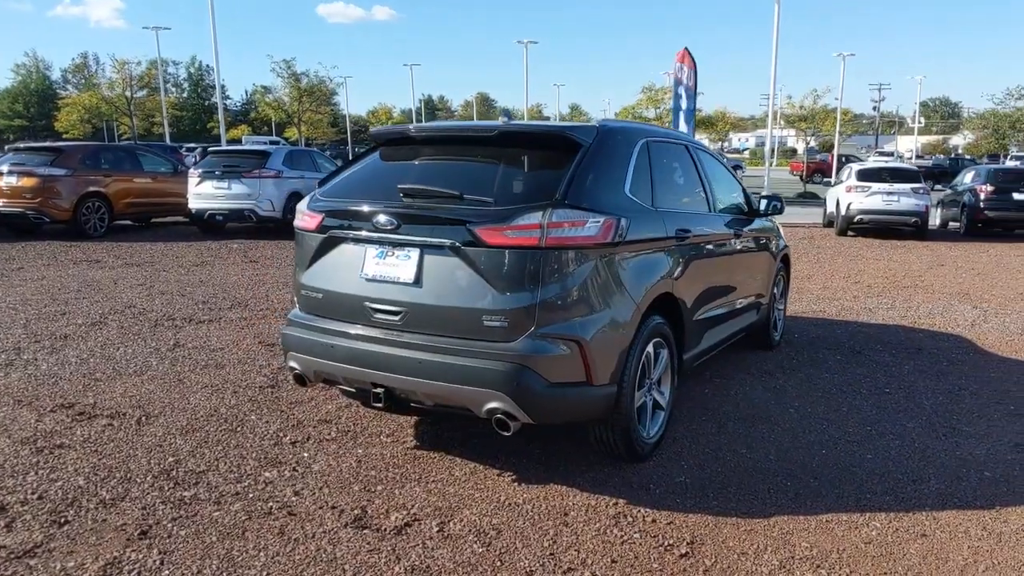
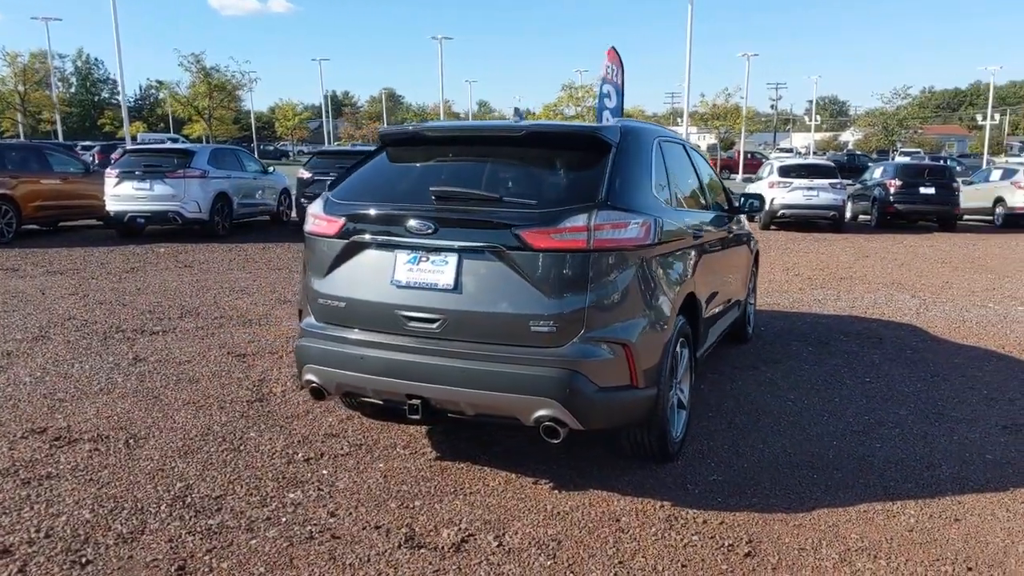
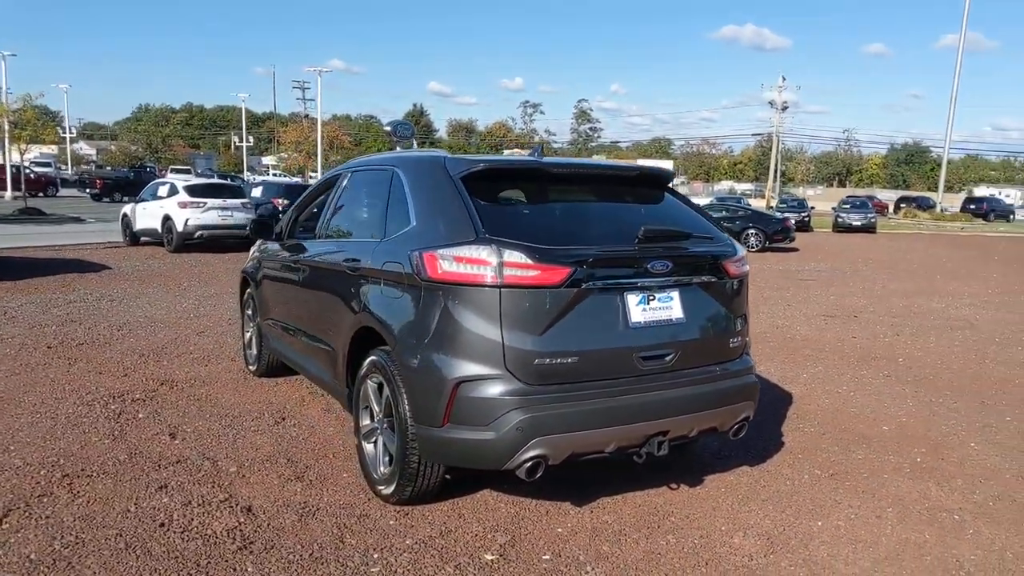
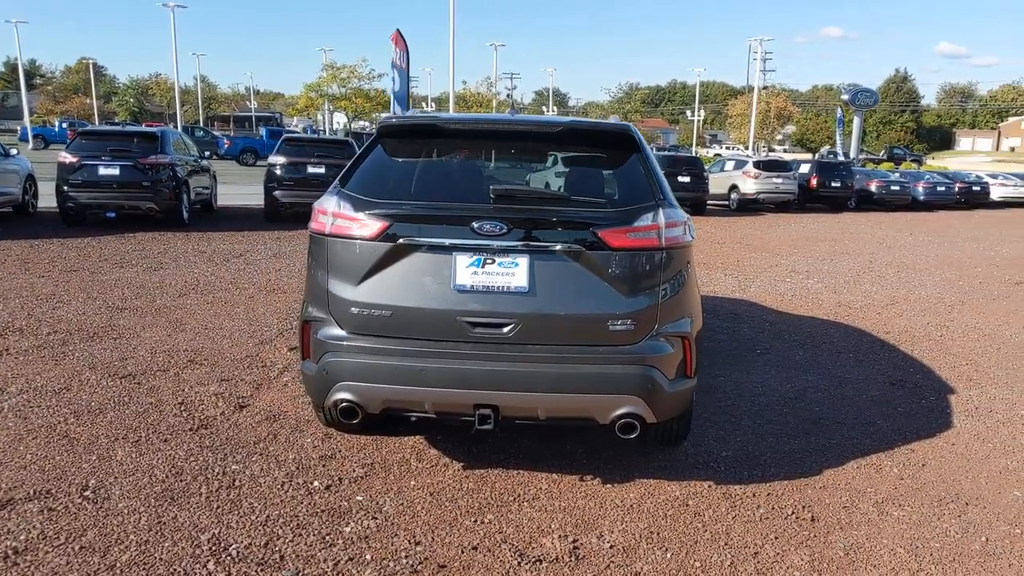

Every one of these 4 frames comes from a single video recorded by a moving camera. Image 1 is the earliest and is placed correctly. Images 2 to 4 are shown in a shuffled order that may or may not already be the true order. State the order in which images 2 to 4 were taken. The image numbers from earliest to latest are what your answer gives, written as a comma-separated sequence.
2, 4, 3
